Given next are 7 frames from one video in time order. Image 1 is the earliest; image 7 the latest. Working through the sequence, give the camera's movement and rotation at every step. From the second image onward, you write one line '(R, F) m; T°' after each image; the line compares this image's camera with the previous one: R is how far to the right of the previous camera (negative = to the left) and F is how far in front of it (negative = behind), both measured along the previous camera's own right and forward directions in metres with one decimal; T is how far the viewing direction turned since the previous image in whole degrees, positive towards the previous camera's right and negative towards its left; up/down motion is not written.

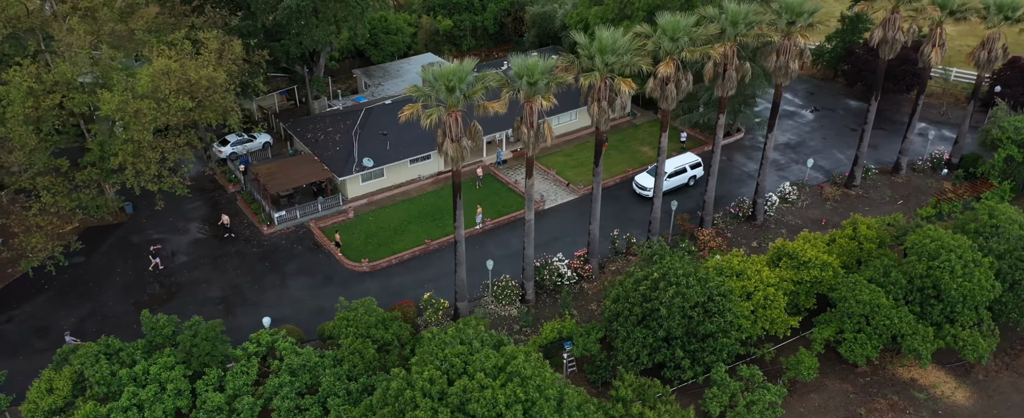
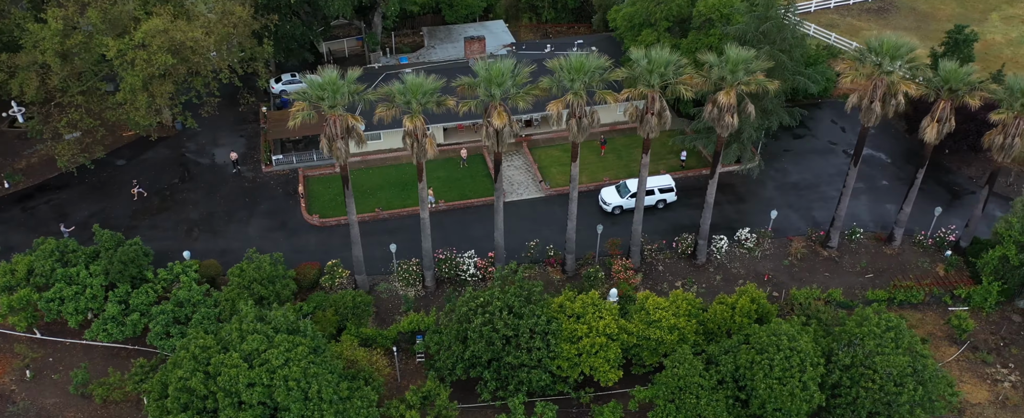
(+13.2, -0.1) m; -15°
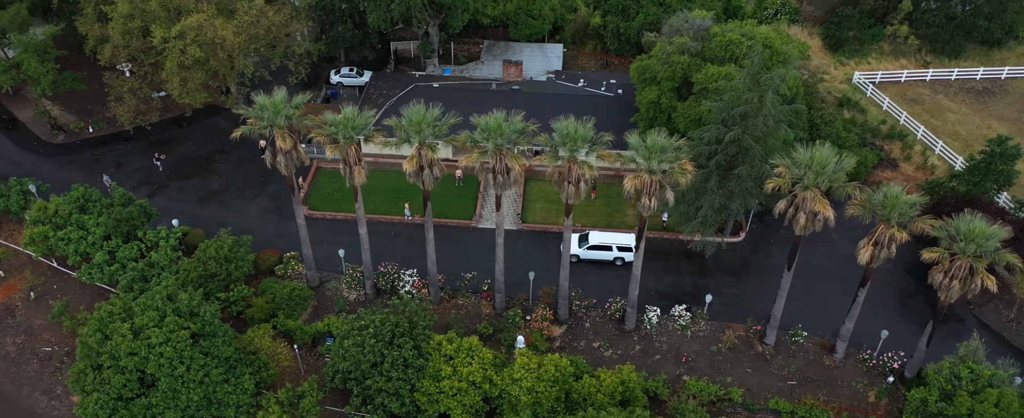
(+10.9, -0.8) m; -13°
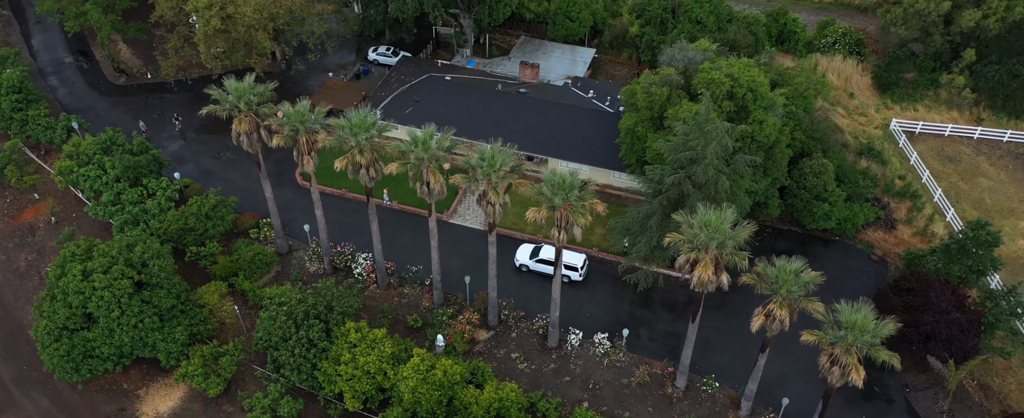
(+9.1, -0.9) m; -9°
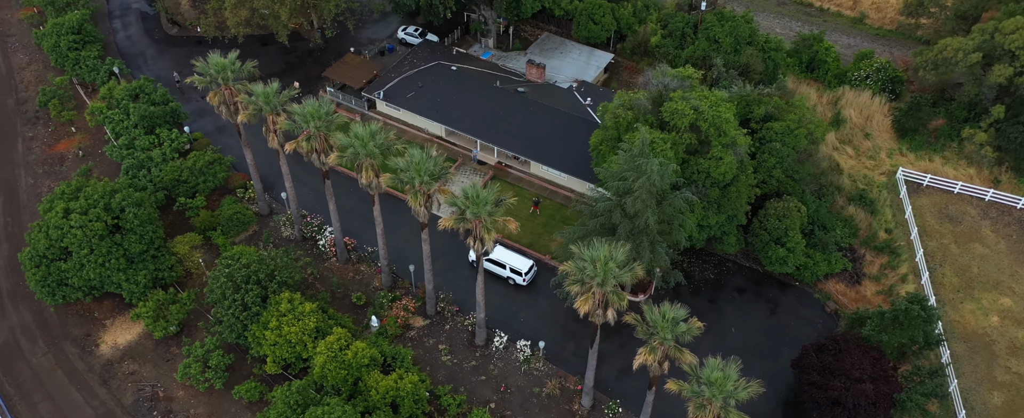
(+8.3, -0.9) m; -8°
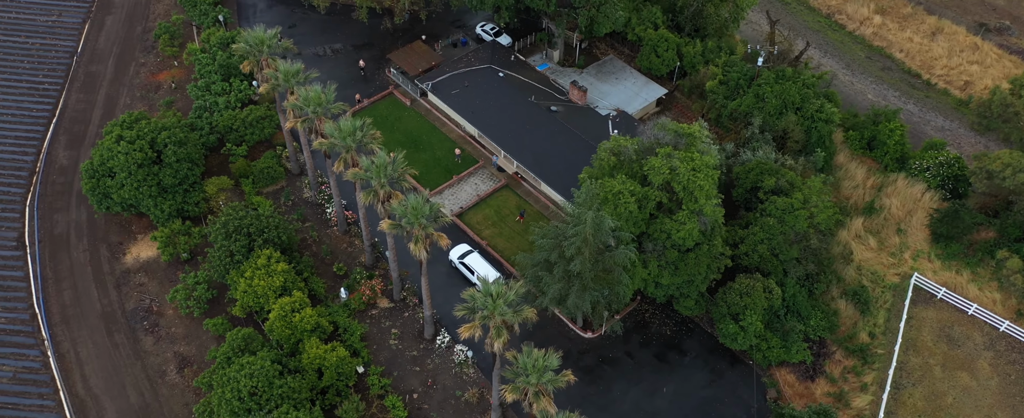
(+10.2, -1.3) m; -11°
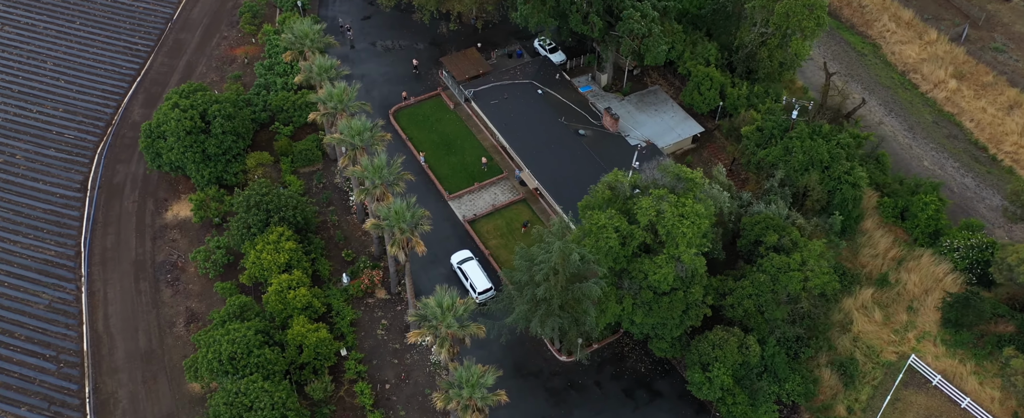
(+6.1, -1.3) m; -8°
